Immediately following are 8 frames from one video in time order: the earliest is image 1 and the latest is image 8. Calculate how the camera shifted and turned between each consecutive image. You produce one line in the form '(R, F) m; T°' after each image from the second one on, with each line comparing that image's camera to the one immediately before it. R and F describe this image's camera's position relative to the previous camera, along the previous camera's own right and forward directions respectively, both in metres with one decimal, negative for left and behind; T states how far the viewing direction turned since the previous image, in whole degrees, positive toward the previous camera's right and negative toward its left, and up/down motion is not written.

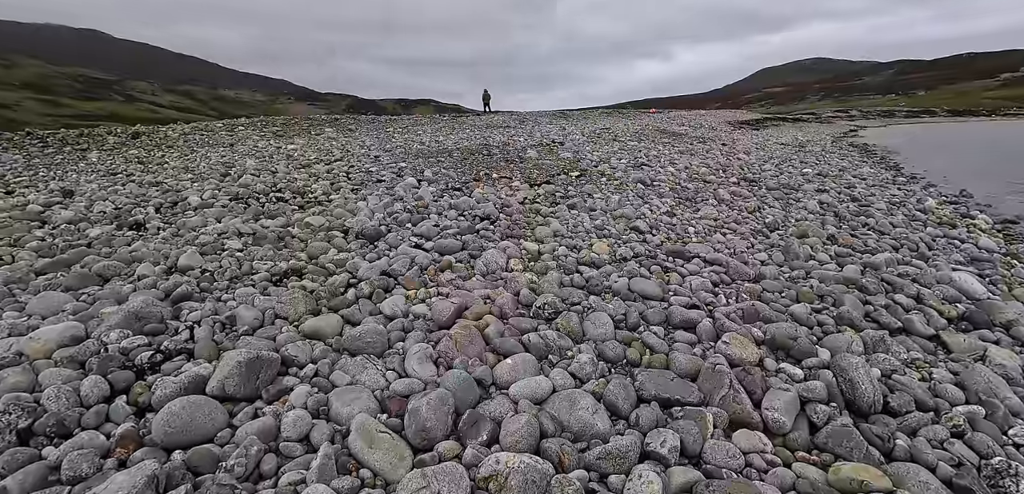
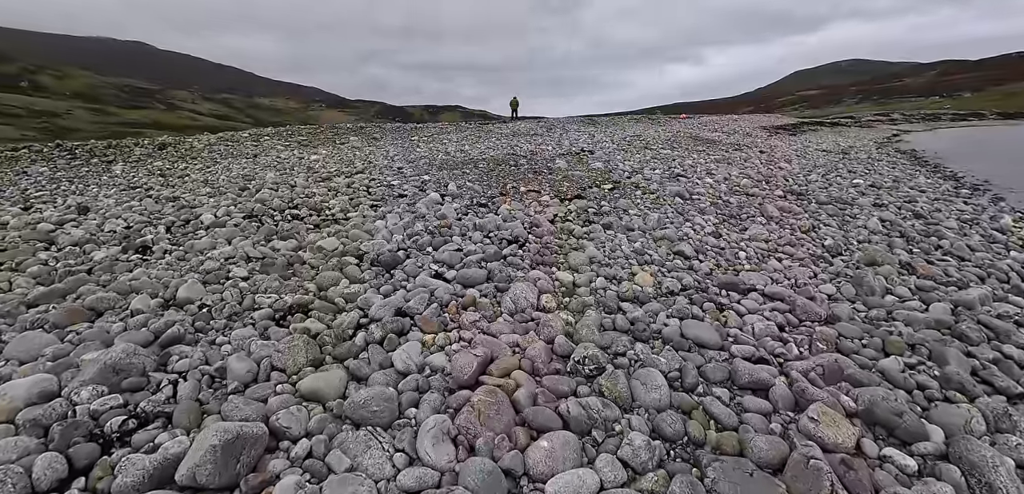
(-0.1, +0.7) m; -3°
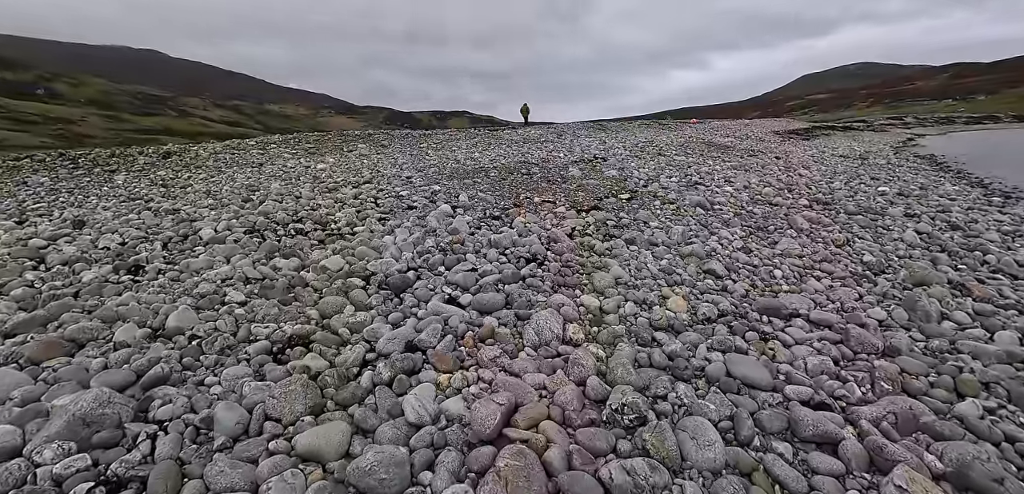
(-0.2, +0.5) m; -1°
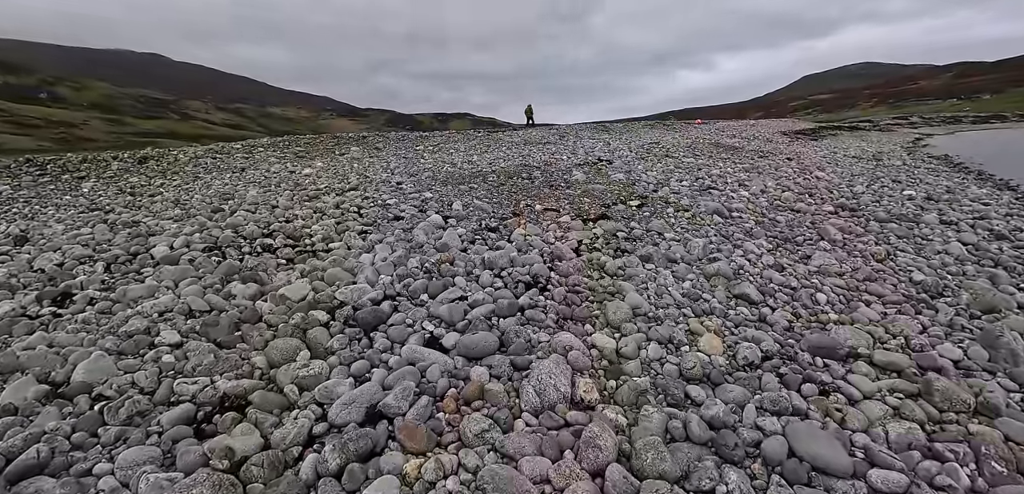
(+0.1, +0.9) m; 0°
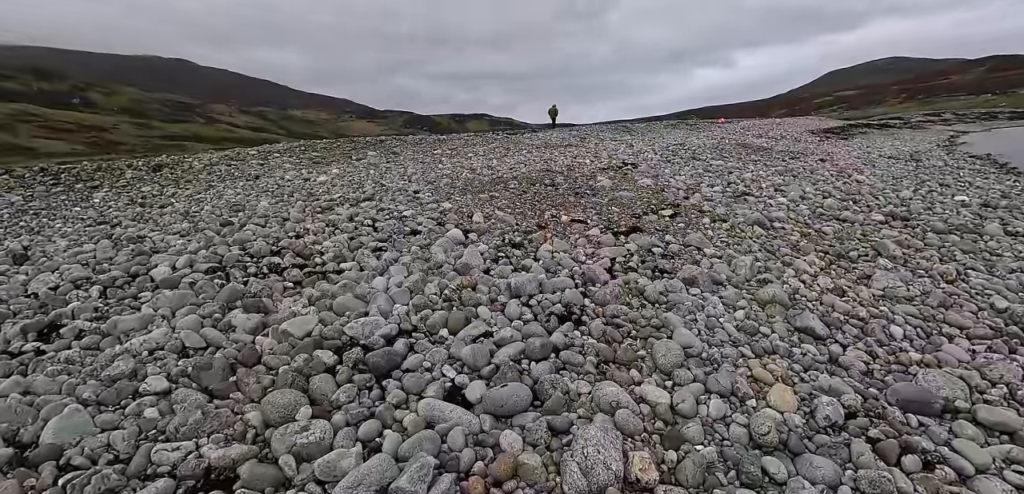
(-0.2, +0.6) m; -2°
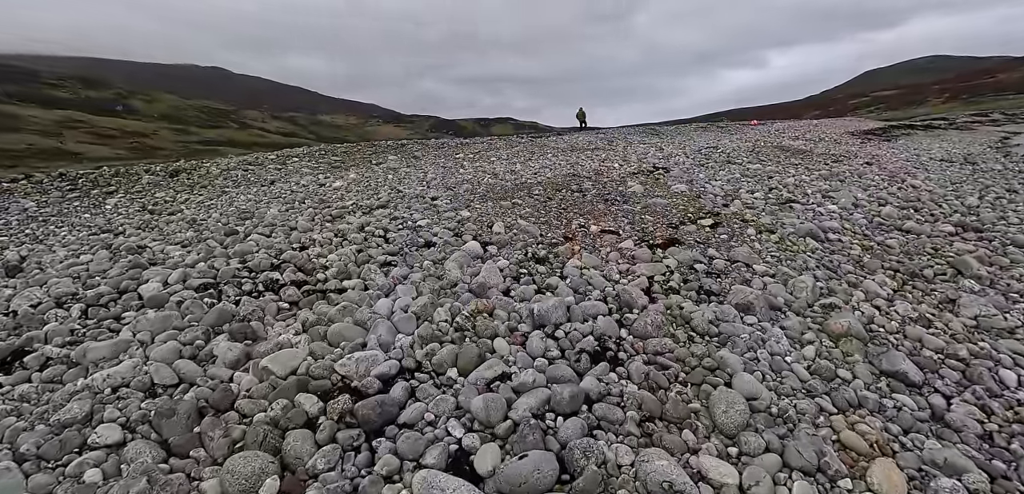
(0.0, +0.7) m; -3°
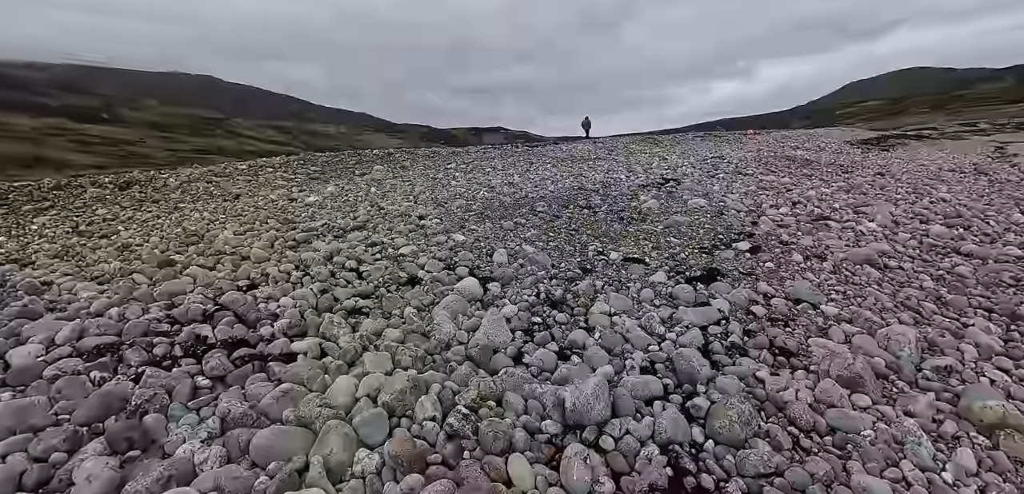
(-0.2, +1.4) m; +1°
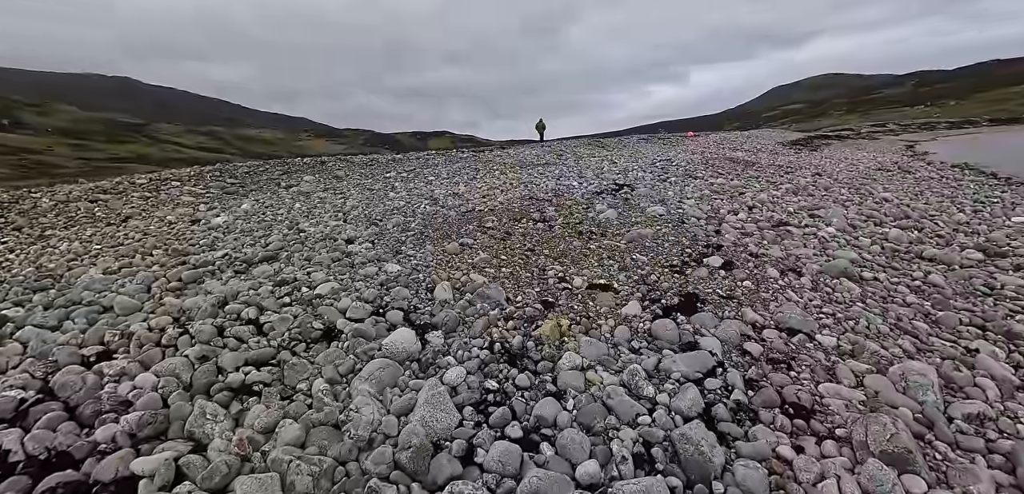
(+0.1, +1.0) m; +6°
